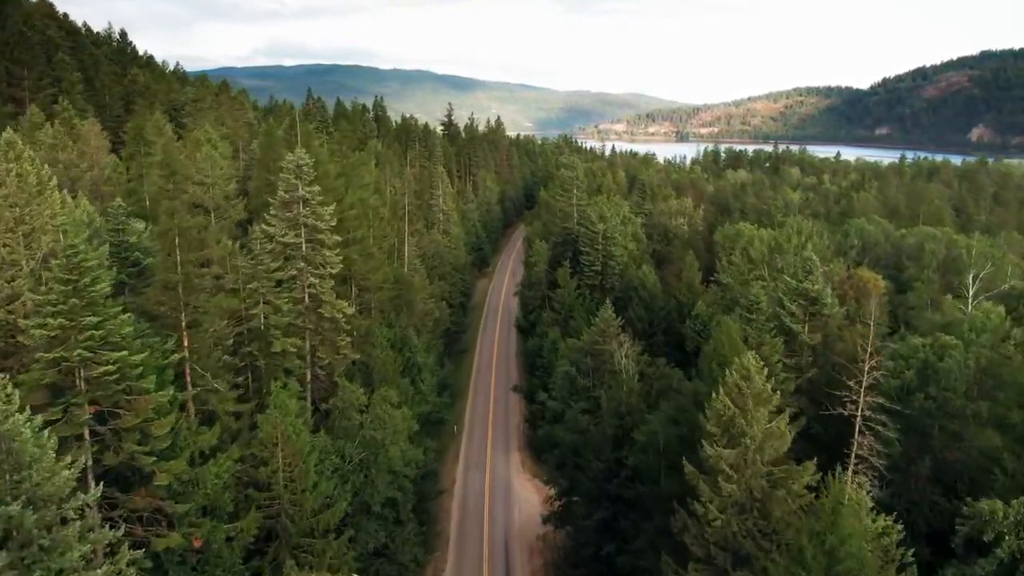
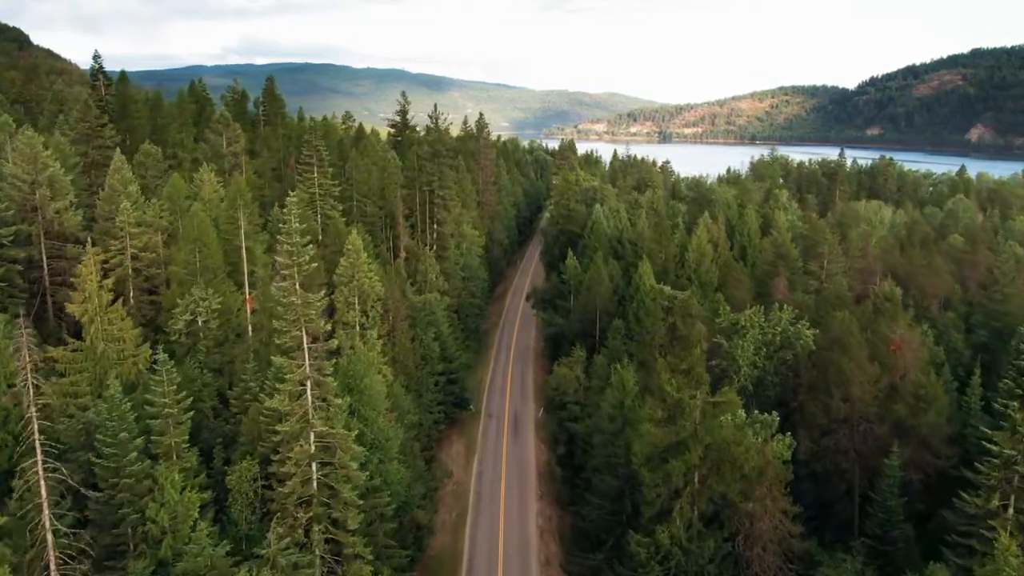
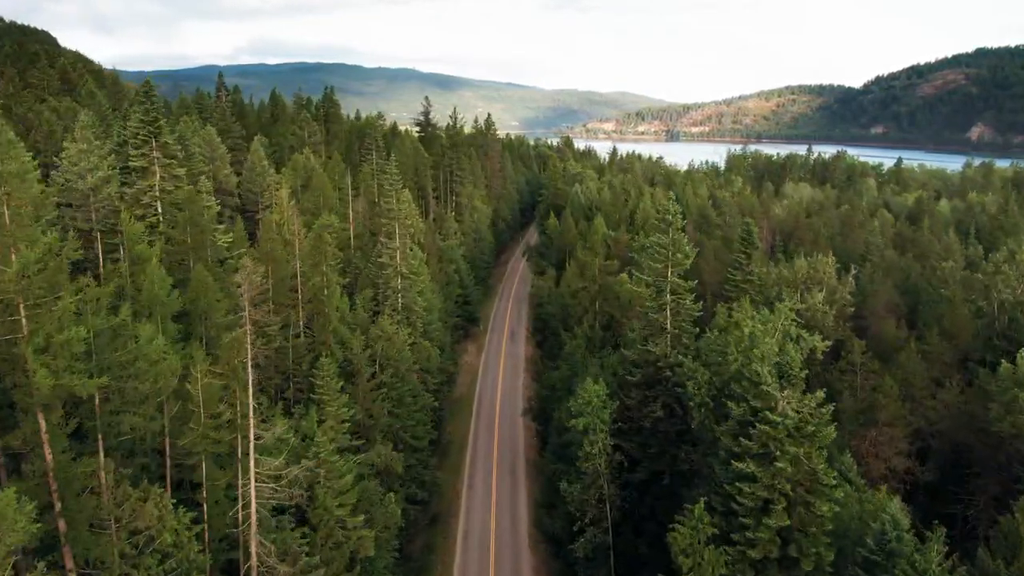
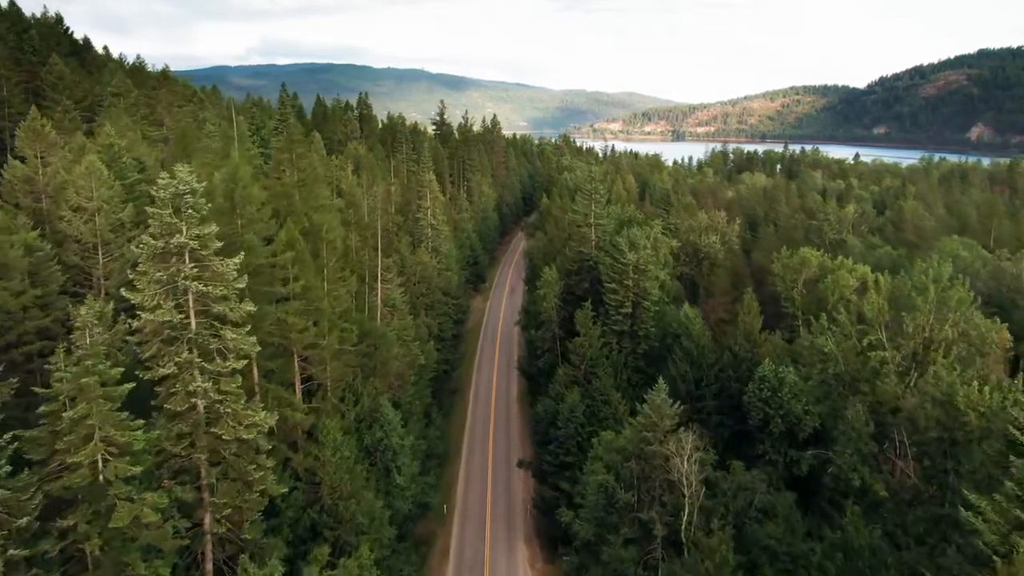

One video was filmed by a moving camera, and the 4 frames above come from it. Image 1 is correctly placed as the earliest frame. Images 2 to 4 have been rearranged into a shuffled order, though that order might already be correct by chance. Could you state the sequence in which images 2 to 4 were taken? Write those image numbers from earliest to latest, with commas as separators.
4, 3, 2
